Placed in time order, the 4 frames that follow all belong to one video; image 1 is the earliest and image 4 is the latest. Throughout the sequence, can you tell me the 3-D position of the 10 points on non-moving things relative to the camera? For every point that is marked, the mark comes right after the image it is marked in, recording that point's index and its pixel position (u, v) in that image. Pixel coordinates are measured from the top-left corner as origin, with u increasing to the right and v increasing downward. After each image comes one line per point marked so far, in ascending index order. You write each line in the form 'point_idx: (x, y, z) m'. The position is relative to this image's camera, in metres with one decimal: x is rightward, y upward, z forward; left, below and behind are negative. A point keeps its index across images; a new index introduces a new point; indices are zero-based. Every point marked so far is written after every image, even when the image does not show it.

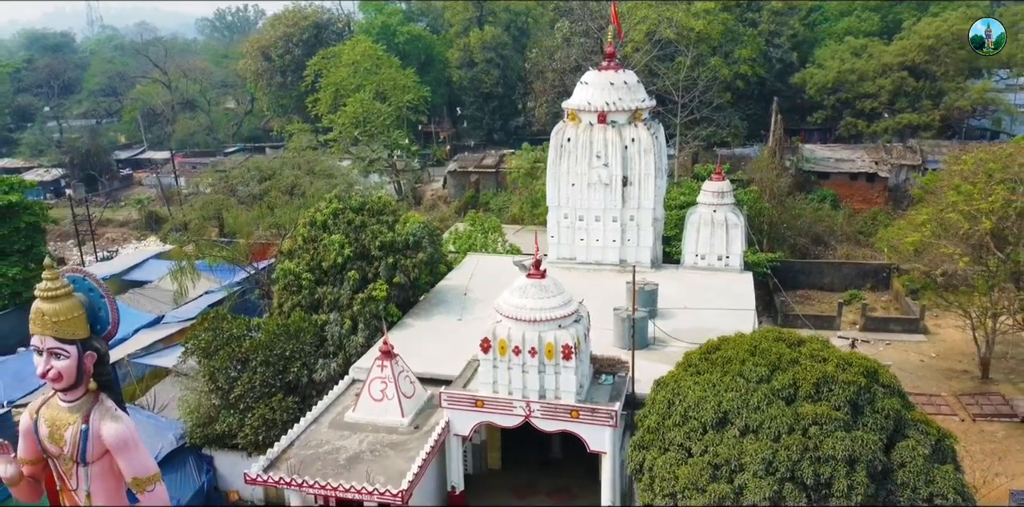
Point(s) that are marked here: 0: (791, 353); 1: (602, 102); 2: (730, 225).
0: (+4.8, -1.7, +10.1) m
1: (+3.0, +5.1, +19.3) m
2: (+7.3, +1.0, +19.7) m
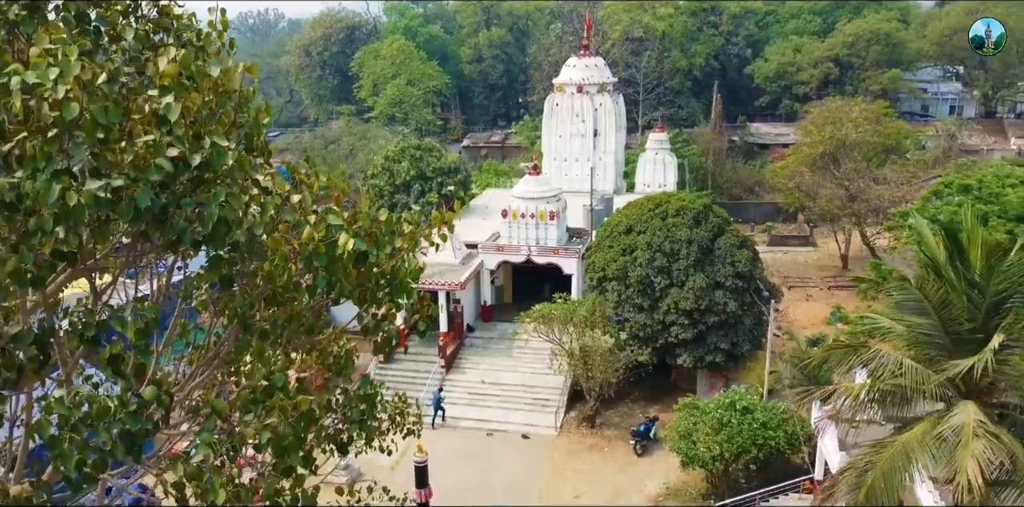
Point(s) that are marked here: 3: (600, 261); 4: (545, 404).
0: (+5.1, +1.8, +19.0) m
1: (+3.3, +8.5, +28.3) m
2: (+7.5, +4.4, +28.6) m
3: (+2.8, -0.2, +18.6) m
4: (+1.0, -4.8, +18.4) m
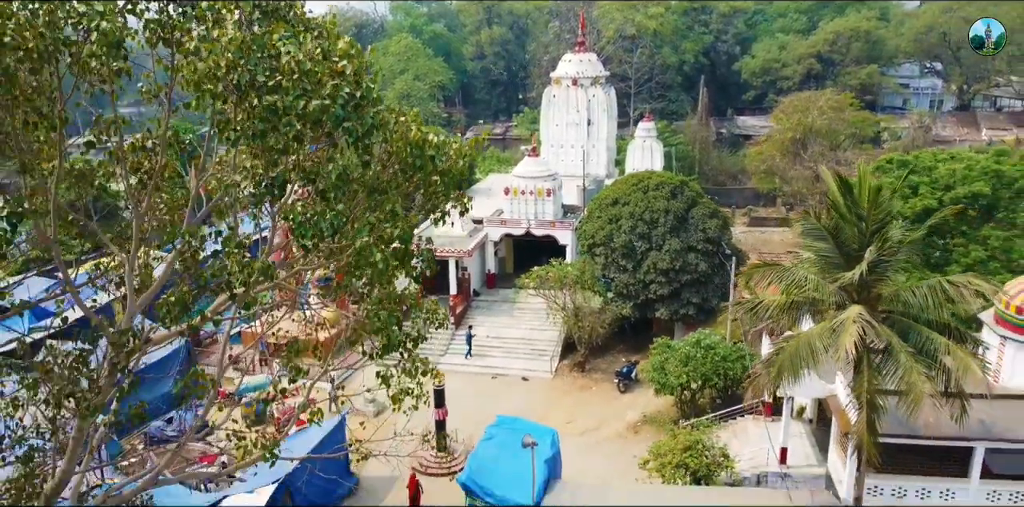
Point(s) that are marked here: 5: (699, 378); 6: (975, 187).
0: (+5.1, +2.9, +21.8) m
1: (+3.3, +9.7, +31.0) m
2: (+7.6, +5.6, +31.4) m
3: (+2.9, +0.9, +21.4) m
4: (+1.1, -3.6, +21.3) m
5: (+5.4, -3.6, +16.8) m
6: (+14.7, +2.1, +18.6) m
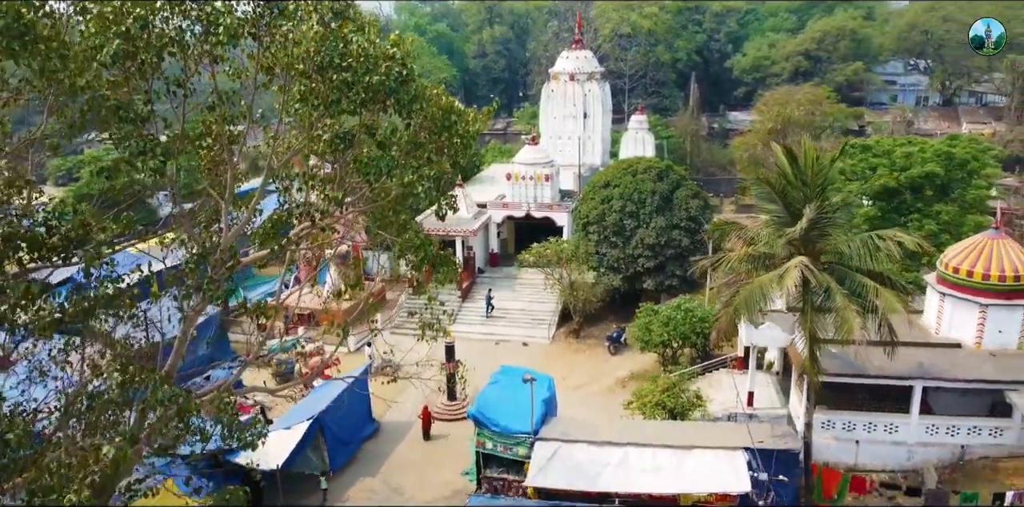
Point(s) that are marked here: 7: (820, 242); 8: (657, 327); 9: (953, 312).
0: (+5.2, +3.8, +24.0) m
1: (+3.4, +10.6, +33.2) m
2: (+7.6, +6.5, +33.5) m
3: (+2.9, +1.8, +23.5) m
4: (+1.2, -2.8, +23.4) m
5: (+5.4, -2.7, +18.9) m
6: (+14.8, +3.0, +20.7) m
7: (+7.0, +0.3, +13.3) m
8: (+4.8, -2.4, +19.2) m
9: (+12.5, -1.7, +16.6) m
